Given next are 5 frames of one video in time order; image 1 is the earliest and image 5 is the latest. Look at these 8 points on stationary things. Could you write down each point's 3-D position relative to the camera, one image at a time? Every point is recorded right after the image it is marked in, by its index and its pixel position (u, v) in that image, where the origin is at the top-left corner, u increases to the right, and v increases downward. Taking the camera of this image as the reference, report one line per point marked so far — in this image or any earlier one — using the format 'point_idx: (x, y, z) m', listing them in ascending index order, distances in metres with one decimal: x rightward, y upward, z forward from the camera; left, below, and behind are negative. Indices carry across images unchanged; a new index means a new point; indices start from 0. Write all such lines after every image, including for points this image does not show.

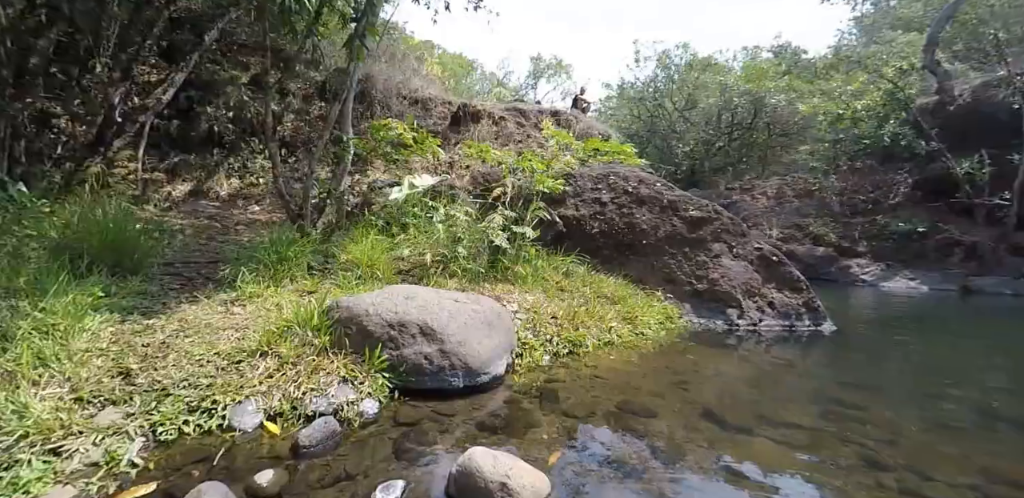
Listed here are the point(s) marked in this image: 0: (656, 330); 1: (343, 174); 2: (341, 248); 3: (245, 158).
0: (+1.3, -0.7, +4.8) m
1: (-1.5, +0.7, +4.9) m
2: (-1.2, 0.0, +4.0) m
3: (-3.8, +1.3, +7.9) m
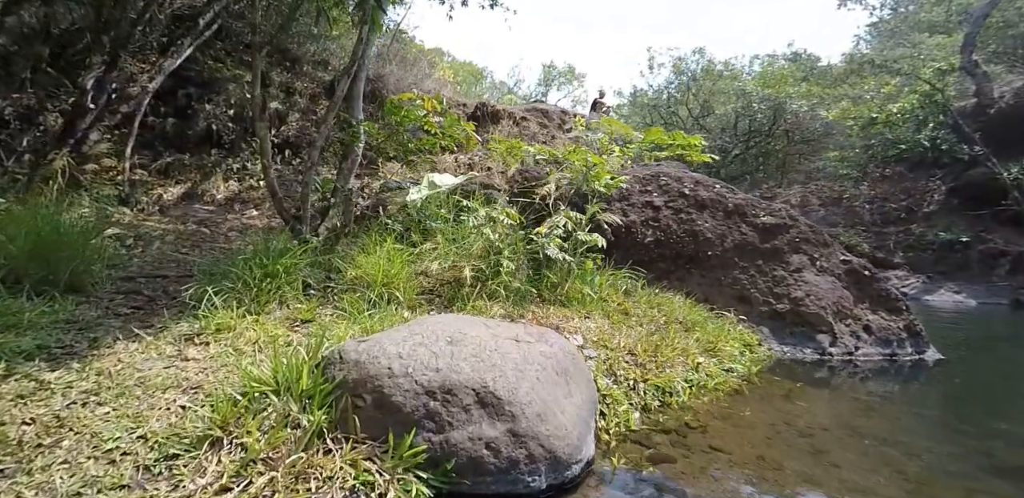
0: (+1.6, -0.8, +3.8) m
1: (-1.2, +0.6, +4.0) m
2: (-0.9, -0.1, +3.0) m
3: (-3.4, +1.1, +7.0) m
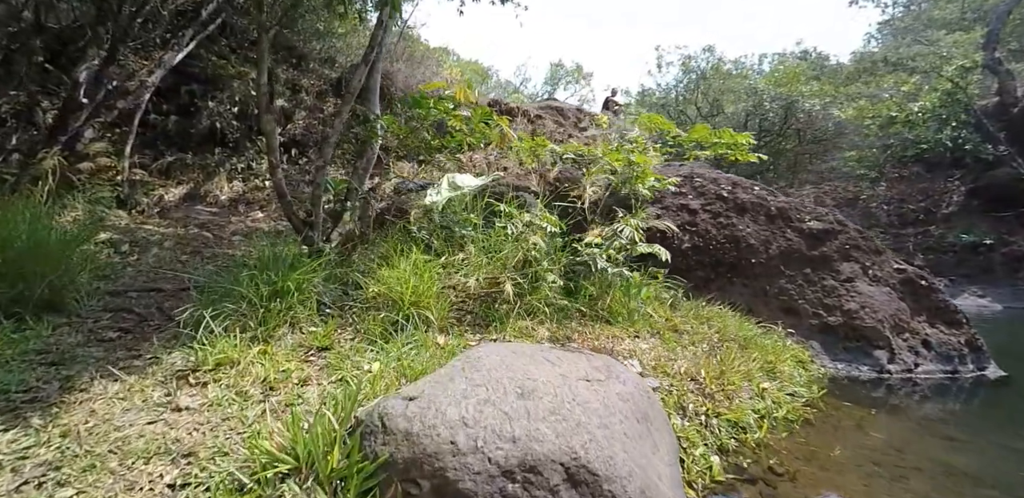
0: (+1.8, -0.9, +3.4) m
1: (-0.9, +0.5, +3.6) m
2: (-0.7, -0.1, +2.7) m
3: (-3.2, +1.1, +6.6) m
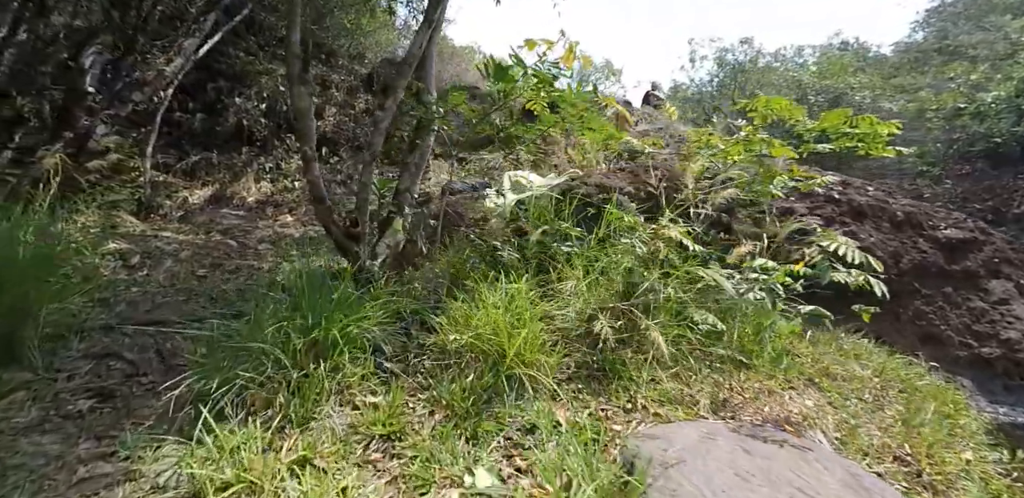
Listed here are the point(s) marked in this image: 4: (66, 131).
0: (+2.3, -1.0, +2.6) m
1: (-0.5, +0.4, +2.9) m
2: (-0.3, -0.2, +2.0) m
3: (-2.6, +1.0, +6.0) m
4: (-3.6, +0.9, +4.4) m
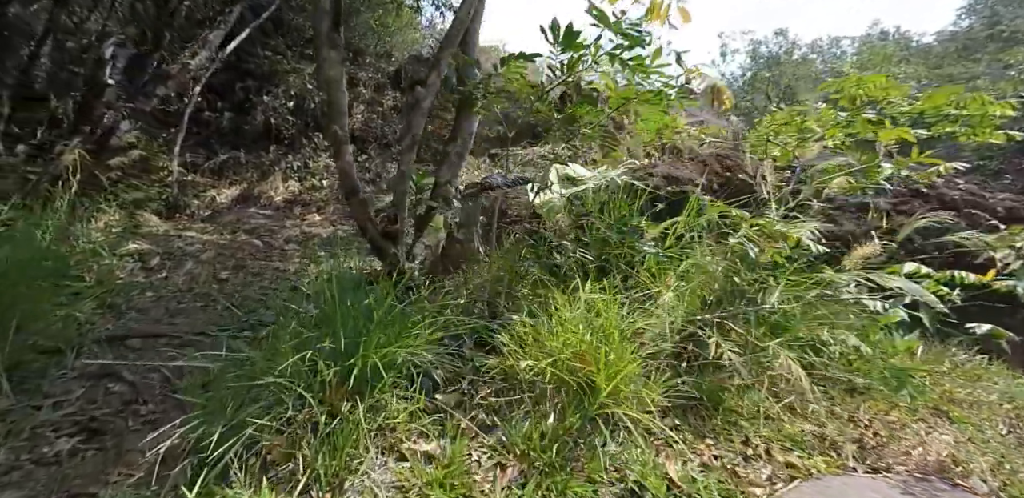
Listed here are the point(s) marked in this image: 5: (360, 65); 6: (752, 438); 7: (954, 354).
0: (+2.5, -1.0, +2.1) m
1: (-0.2, +0.4, +2.5) m
2: (-0.1, -0.2, +1.6) m
3: (-2.2, +1.0, +5.8) m
4: (-3.3, +0.9, +4.2) m
5: (-1.9, +2.5, +7.2) m
6: (+0.6, -0.5, +1.5) m
7: (+2.0, -0.5, +2.6) m
